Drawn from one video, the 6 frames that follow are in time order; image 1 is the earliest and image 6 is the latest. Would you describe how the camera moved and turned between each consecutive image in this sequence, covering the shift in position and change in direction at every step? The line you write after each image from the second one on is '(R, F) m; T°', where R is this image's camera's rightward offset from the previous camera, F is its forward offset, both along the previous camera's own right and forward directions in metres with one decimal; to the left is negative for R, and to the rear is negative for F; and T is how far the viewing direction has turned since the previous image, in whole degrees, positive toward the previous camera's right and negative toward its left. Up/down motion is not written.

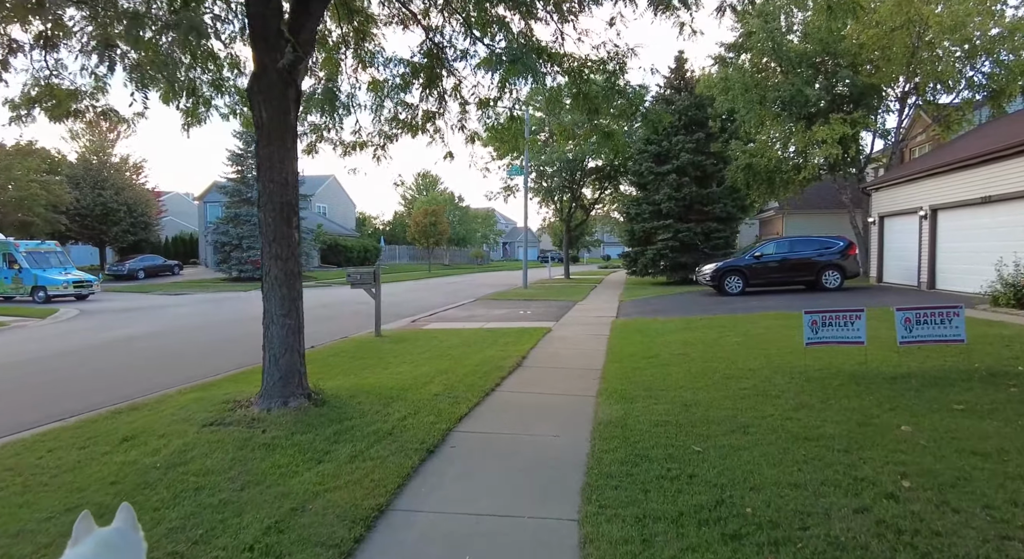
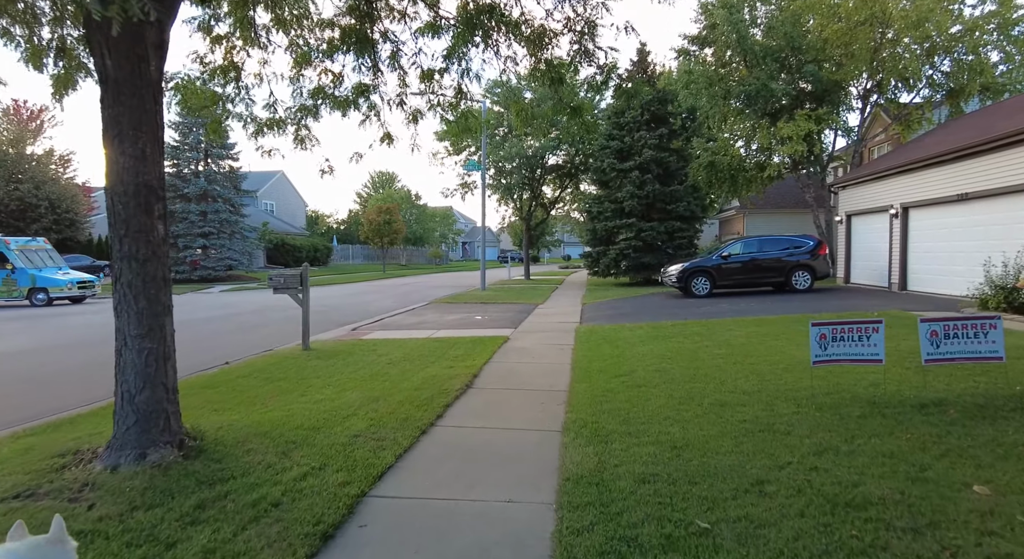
(+0.2, +1.3) m; +4°
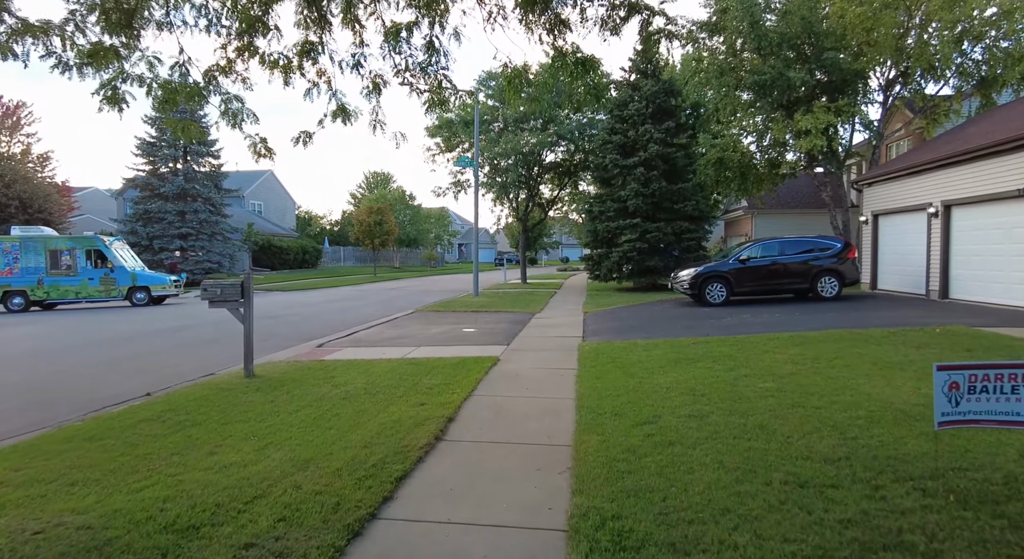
(+0.1, +1.7) m; 0°
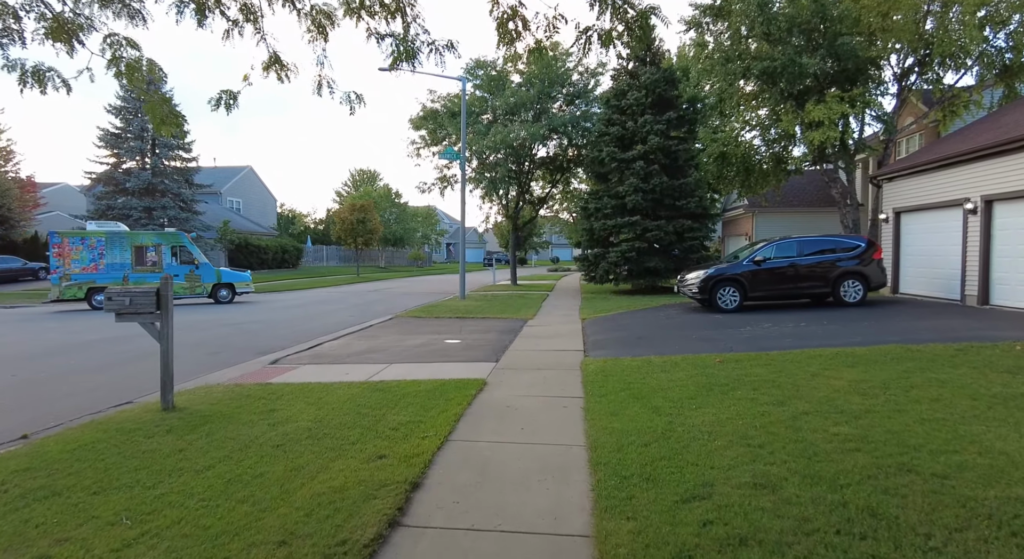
(0.0, +1.6) m; +1°
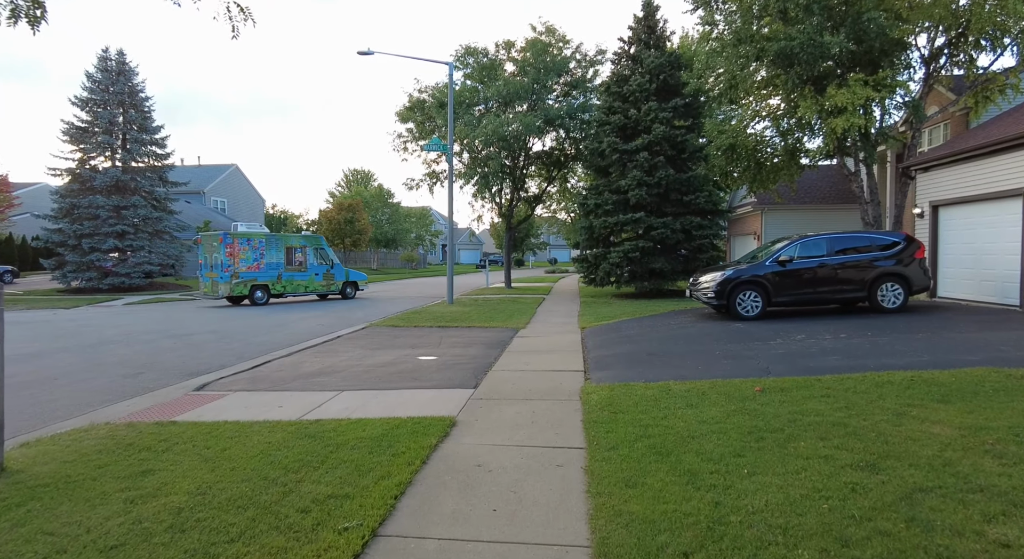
(+0.2, +1.7) m; 0°
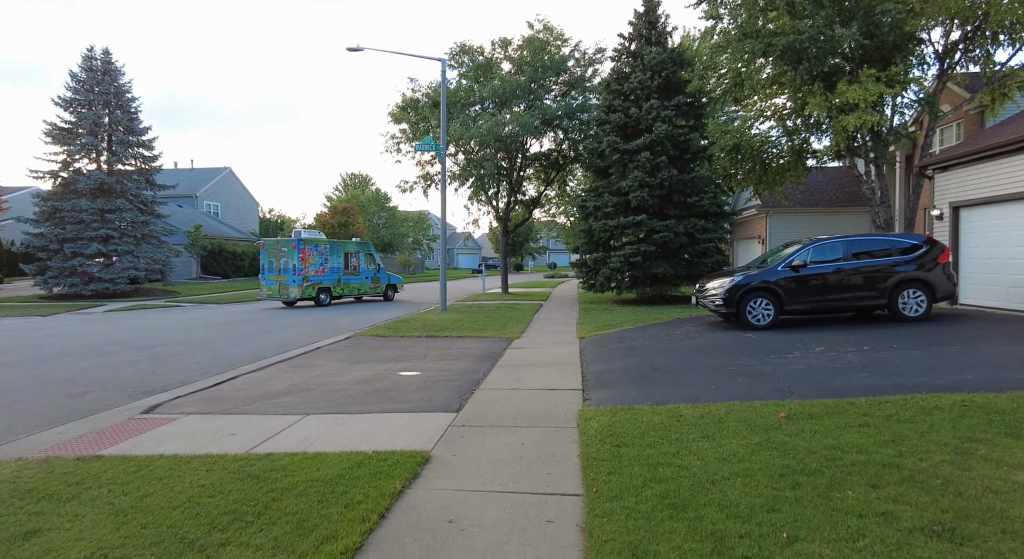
(+0.1, +0.8) m; 0°
